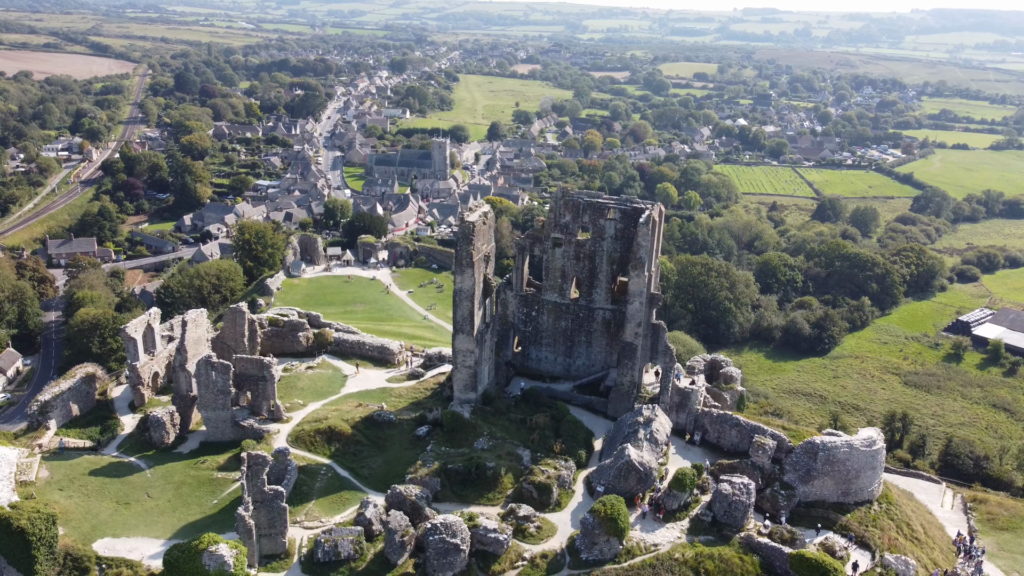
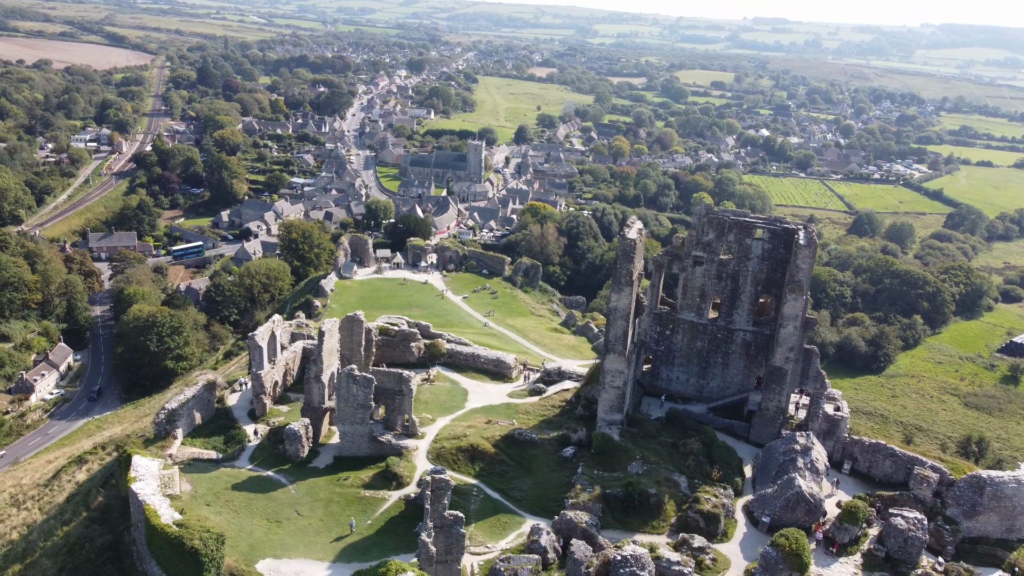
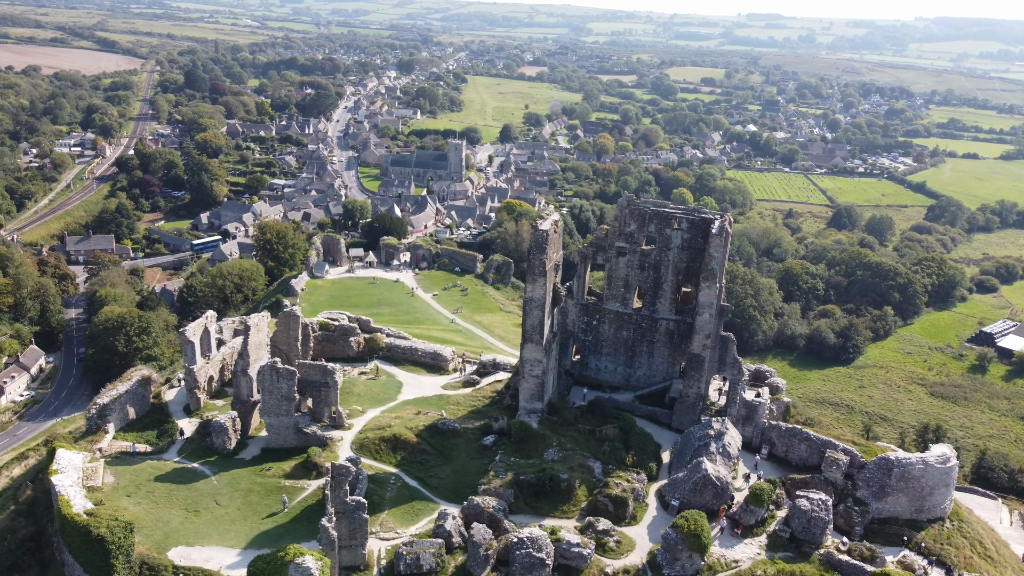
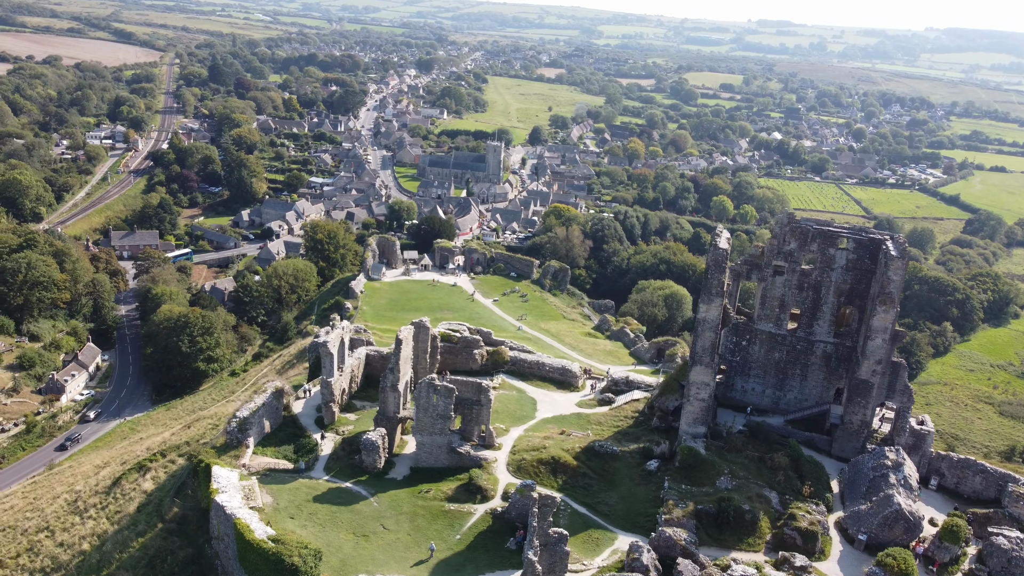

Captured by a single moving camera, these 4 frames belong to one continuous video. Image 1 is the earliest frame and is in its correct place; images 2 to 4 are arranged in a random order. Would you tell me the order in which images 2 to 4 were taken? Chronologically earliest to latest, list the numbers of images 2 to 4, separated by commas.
3, 2, 4
